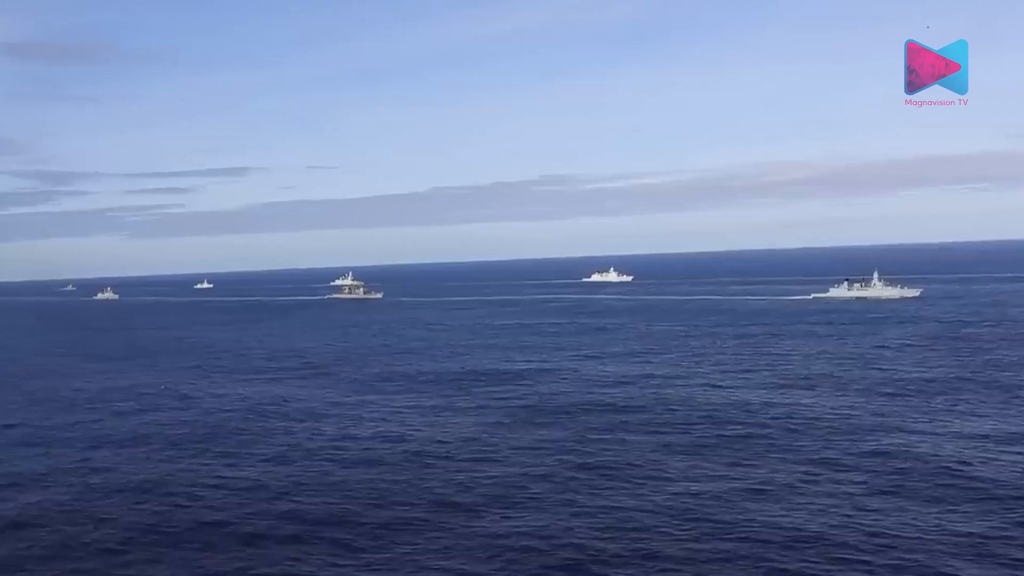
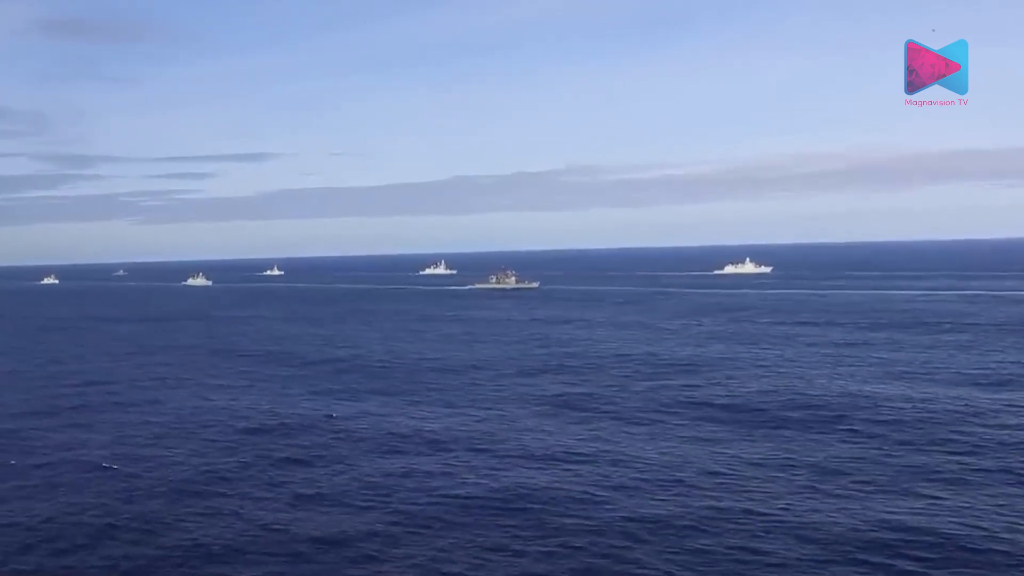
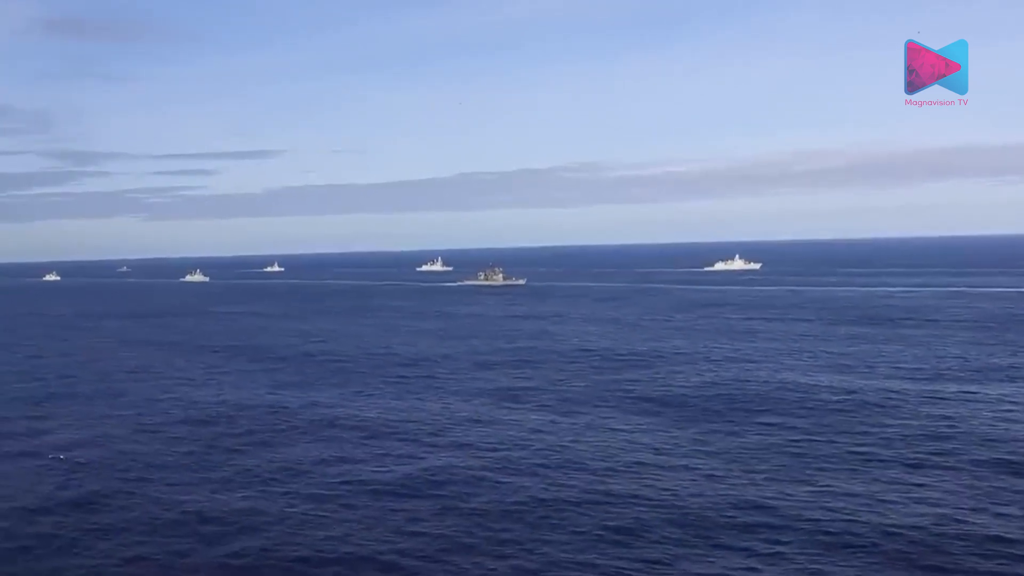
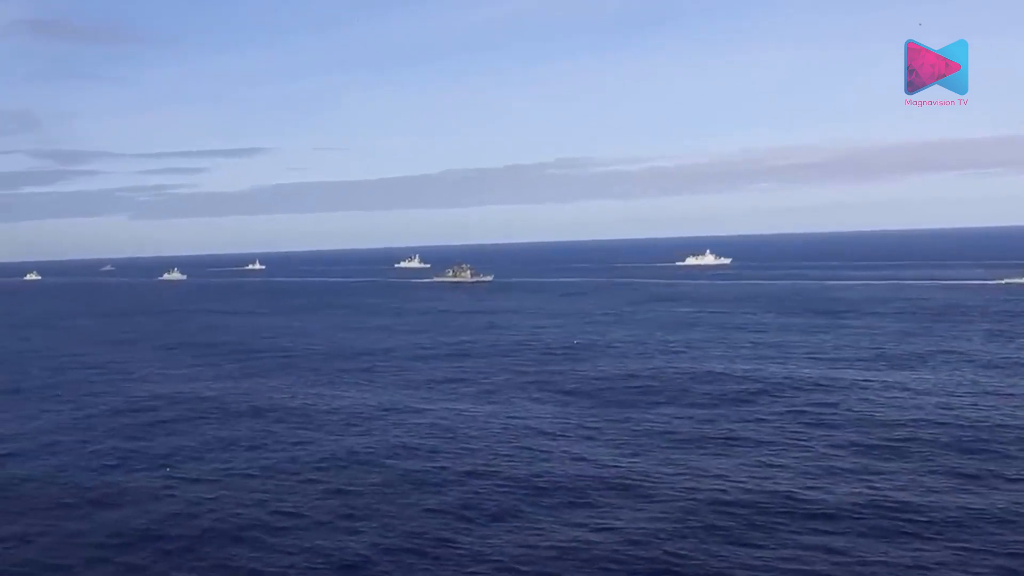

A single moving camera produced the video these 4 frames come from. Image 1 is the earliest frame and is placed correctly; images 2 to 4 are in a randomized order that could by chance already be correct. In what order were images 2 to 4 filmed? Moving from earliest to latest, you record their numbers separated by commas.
4, 3, 2
